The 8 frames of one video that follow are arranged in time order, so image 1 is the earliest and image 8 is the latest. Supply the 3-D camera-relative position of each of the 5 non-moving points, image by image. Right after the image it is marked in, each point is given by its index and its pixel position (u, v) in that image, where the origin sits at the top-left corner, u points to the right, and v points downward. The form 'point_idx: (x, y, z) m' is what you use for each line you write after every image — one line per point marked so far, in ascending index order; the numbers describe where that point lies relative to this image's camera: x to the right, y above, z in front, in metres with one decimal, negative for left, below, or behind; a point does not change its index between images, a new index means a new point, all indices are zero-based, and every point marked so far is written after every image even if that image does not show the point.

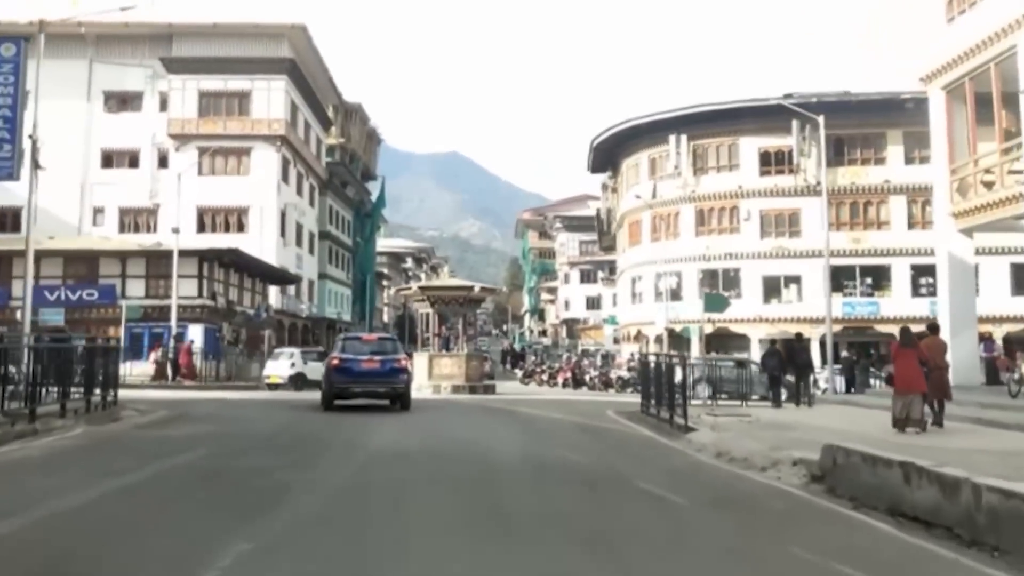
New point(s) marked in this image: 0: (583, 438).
0: (+1.3, -2.7, +19.8) m
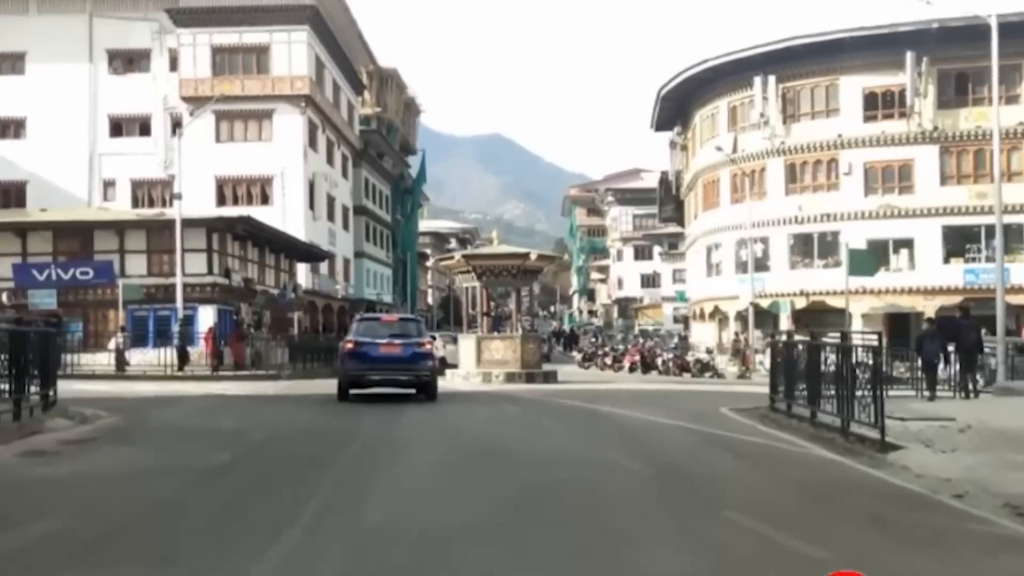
0: (+2.4, -2.0, +12.6) m
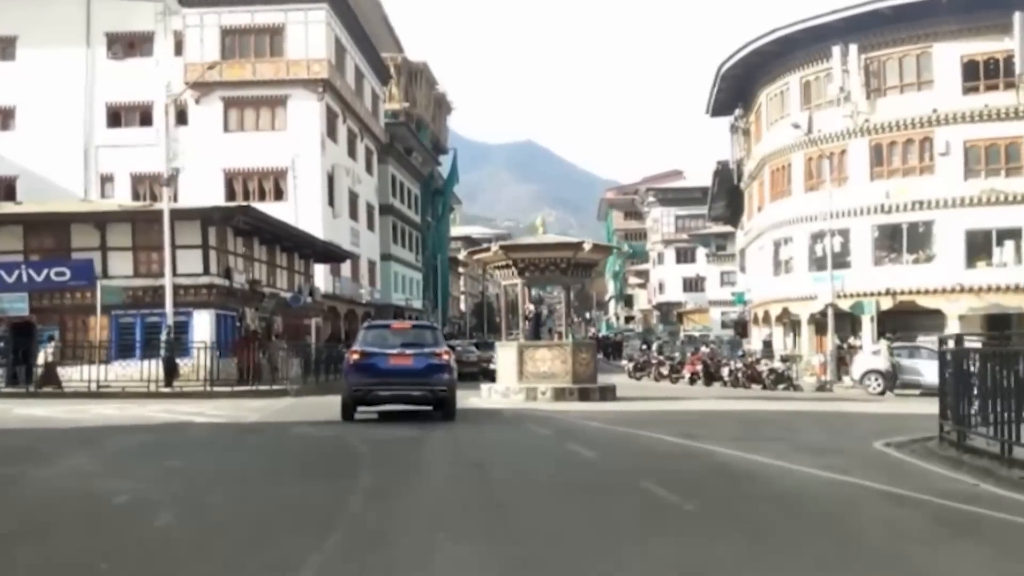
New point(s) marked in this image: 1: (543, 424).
0: (+3.0, -1.8, +6.8) m
1: (+0.6, -2.4, +19.1) m
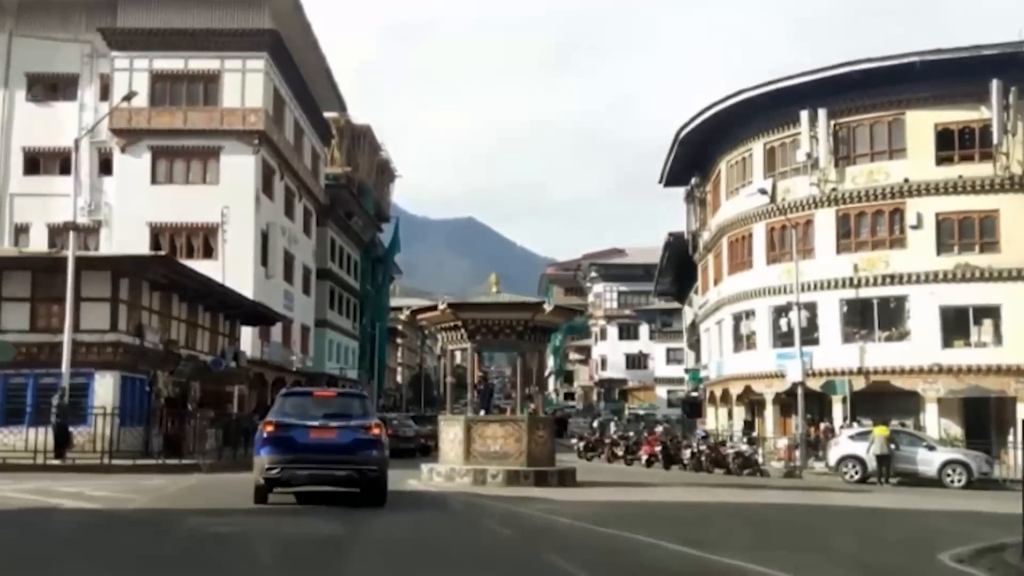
0: (+3.0, -1.9, +3.6) m
1: (-0.1, -3.2, +15.7) m
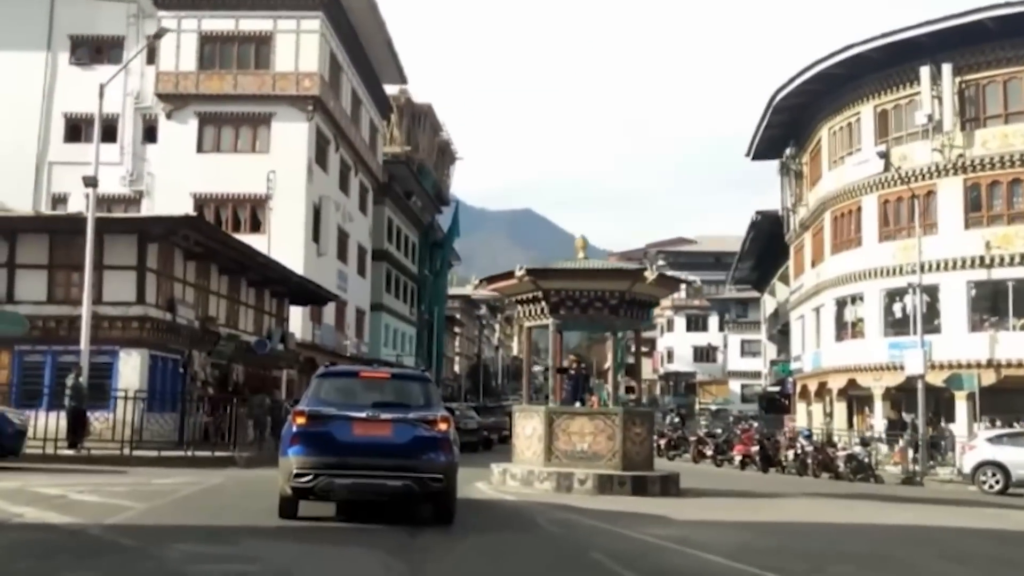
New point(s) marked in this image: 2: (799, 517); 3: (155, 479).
0: (+3.6, -1.4, -0.8) m
1: (+1.0, -2.7, +11.5) m
2: (+4.2, -3.4, +16.3) m
3: (-5.8, -3.1, +17.8) m
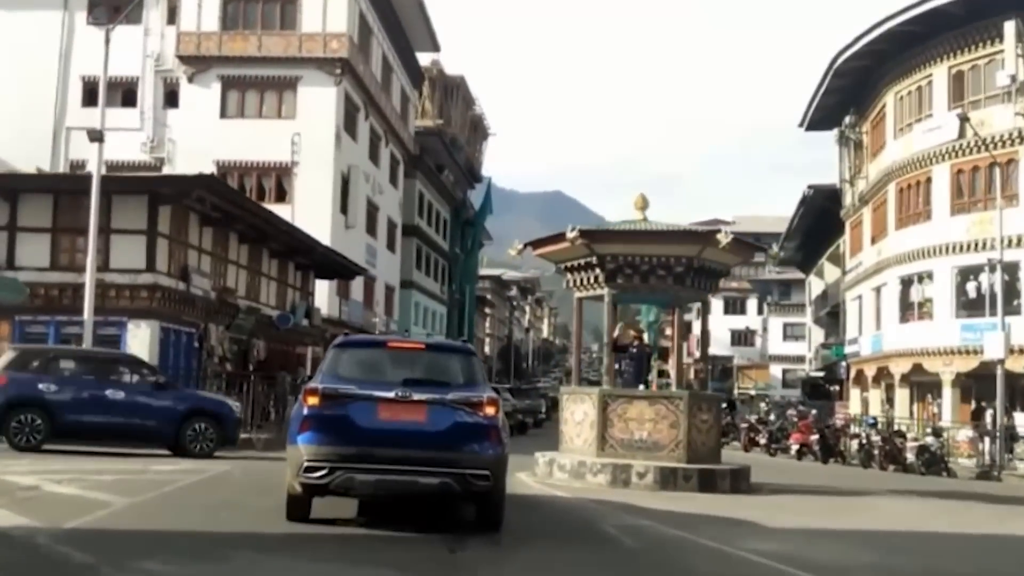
0: (+3.8, -1.2, -3.3) m
1: (+1.6, -2.3, +9.1) m
2: (+4.9, -2.9, +13.8) m
3: (-5.1, -2.5, +15.6) m
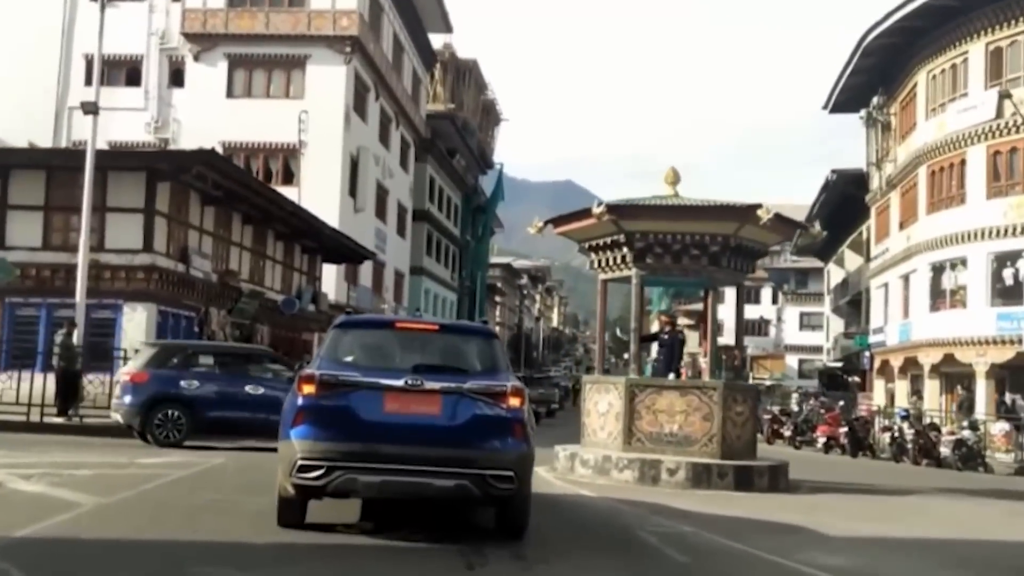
0: (+3.9, -1.2, -4.6) m
1: (+1.8, -2.1, +7.8) m
2: (+5.1, -2.7, +12.4) m
3: (-4.8, -2.2, +14.4) m
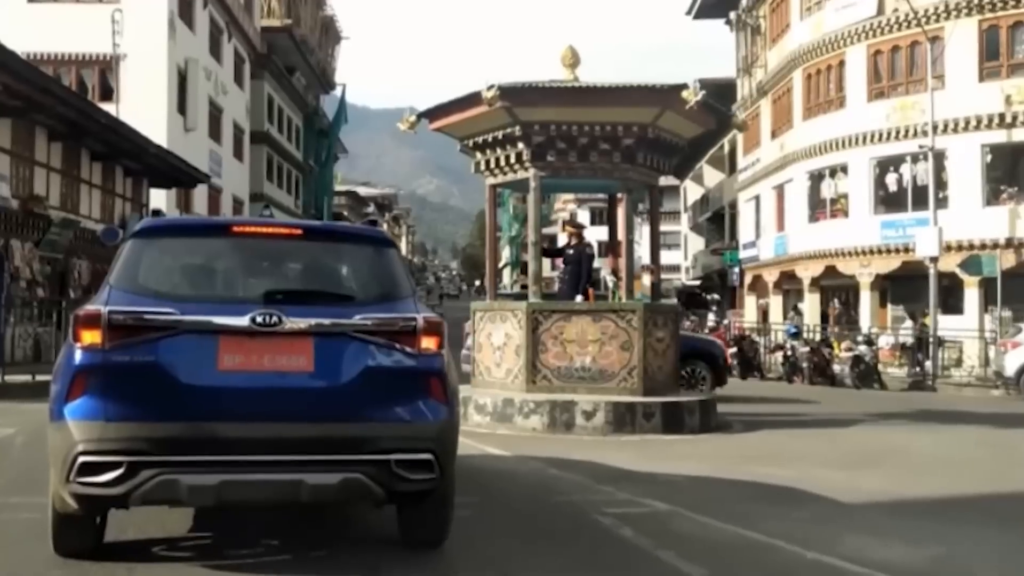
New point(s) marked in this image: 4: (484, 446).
0: (+5.2, -1.3, -6.9) m
1: (+1.4, -1.4, +5.1) m
2: (+4.1, -1.6, +10.2) m
3: (-6.0, -1.4, +10.7) m
4: (-0.3, -1.6, +11.1) m
